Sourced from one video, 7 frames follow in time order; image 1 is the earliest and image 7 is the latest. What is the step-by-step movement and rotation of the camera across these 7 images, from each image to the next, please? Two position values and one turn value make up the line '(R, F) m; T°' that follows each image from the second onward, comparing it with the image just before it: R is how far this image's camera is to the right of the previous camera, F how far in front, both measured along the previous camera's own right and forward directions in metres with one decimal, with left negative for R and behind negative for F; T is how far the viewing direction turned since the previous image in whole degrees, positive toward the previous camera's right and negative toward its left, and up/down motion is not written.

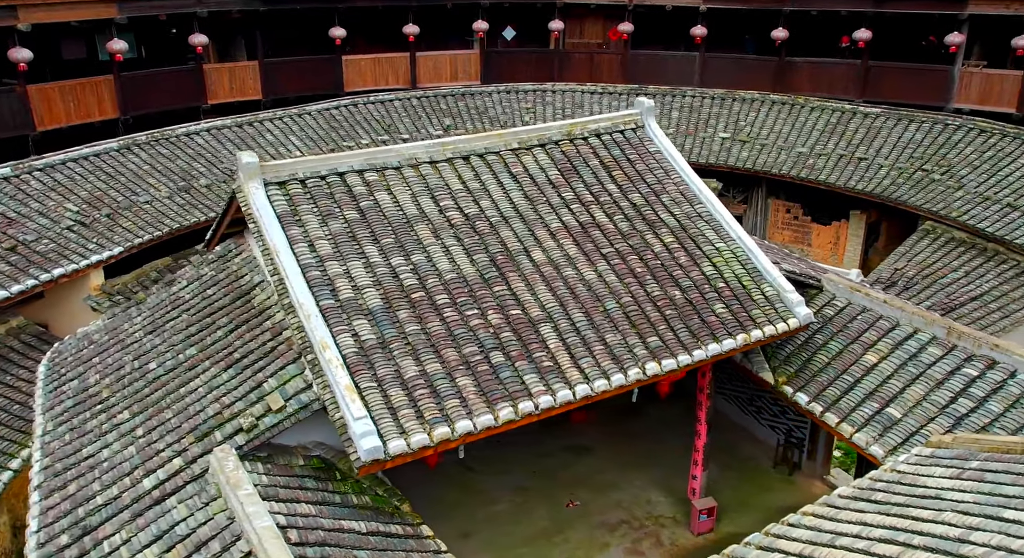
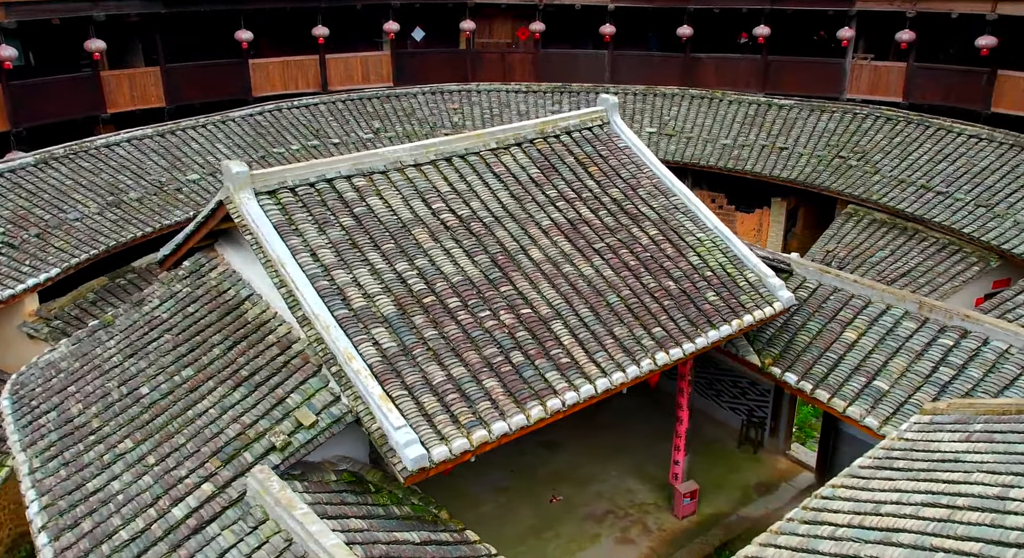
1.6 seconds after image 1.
(-1.8, +0.1) m; +8°
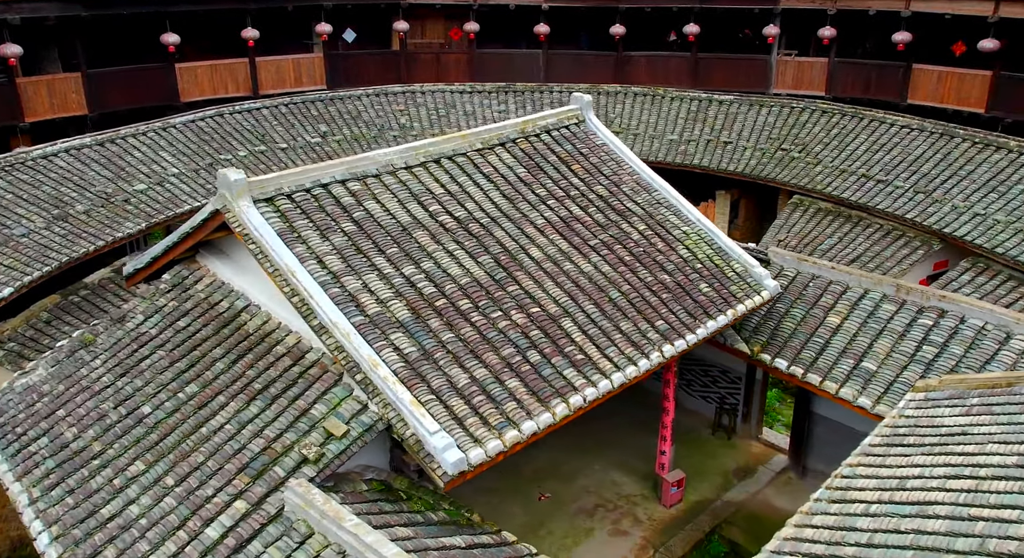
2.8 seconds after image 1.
(-1.4, +0.1) m; +6°
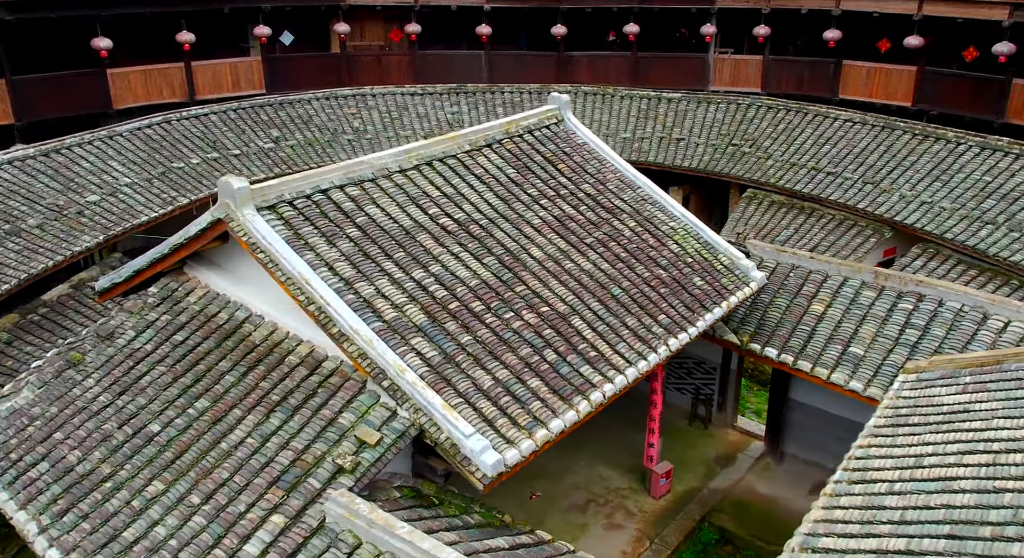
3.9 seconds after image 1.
(-1.2, 0.0) m; +6°
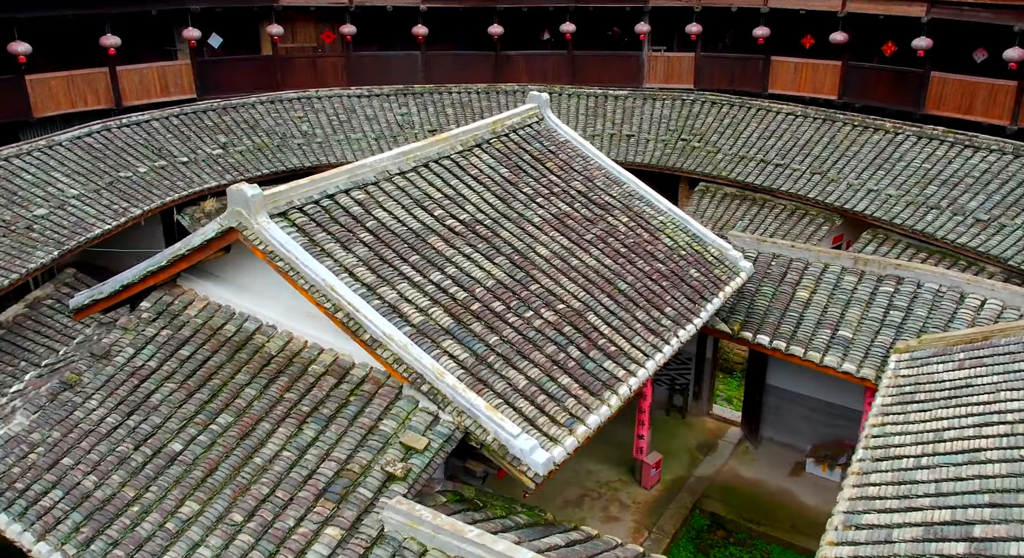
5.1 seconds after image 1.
(-1.5, +0.1) m; +6°
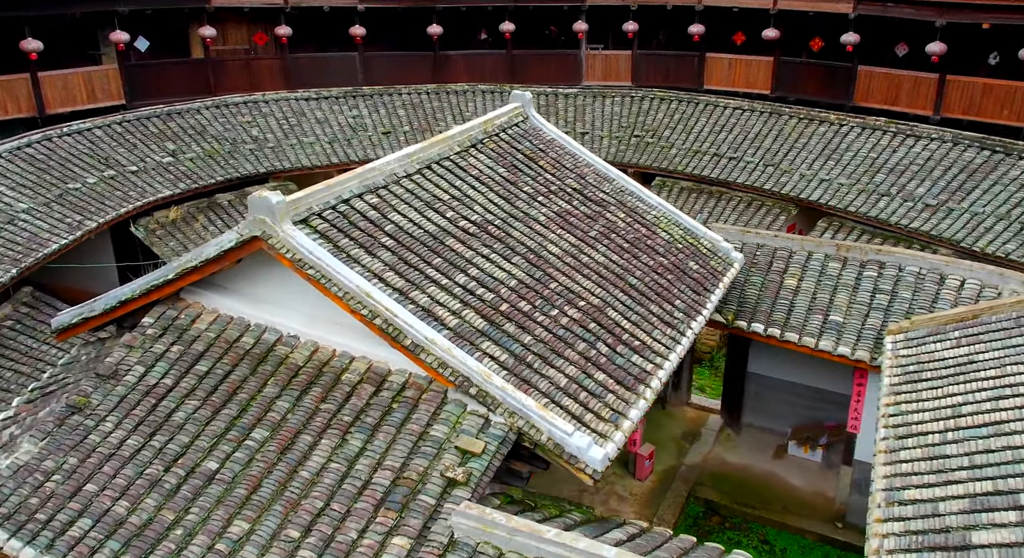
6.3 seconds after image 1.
(-1.5, +0.1) m; +6°
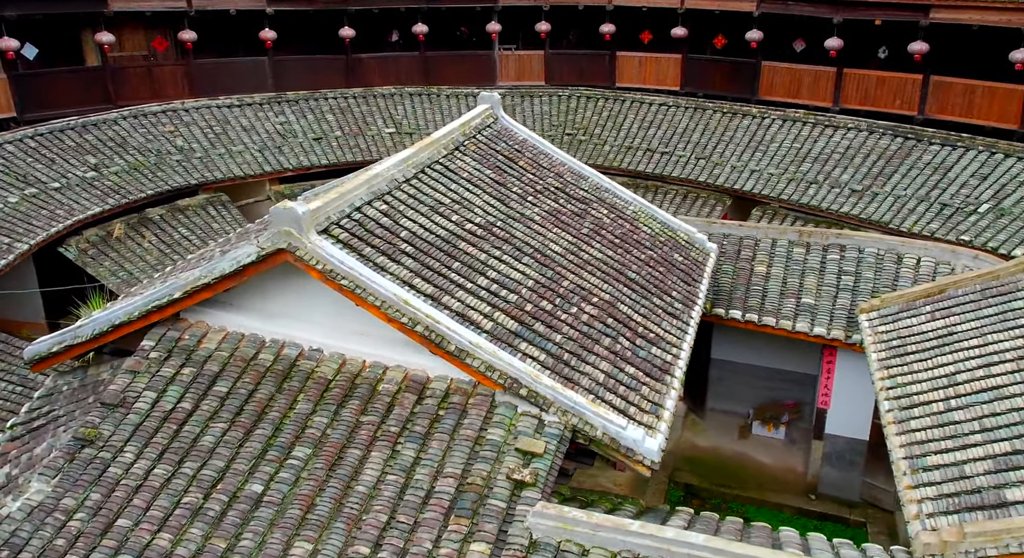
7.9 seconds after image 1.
(-1.8, +0.1) m; +8°
